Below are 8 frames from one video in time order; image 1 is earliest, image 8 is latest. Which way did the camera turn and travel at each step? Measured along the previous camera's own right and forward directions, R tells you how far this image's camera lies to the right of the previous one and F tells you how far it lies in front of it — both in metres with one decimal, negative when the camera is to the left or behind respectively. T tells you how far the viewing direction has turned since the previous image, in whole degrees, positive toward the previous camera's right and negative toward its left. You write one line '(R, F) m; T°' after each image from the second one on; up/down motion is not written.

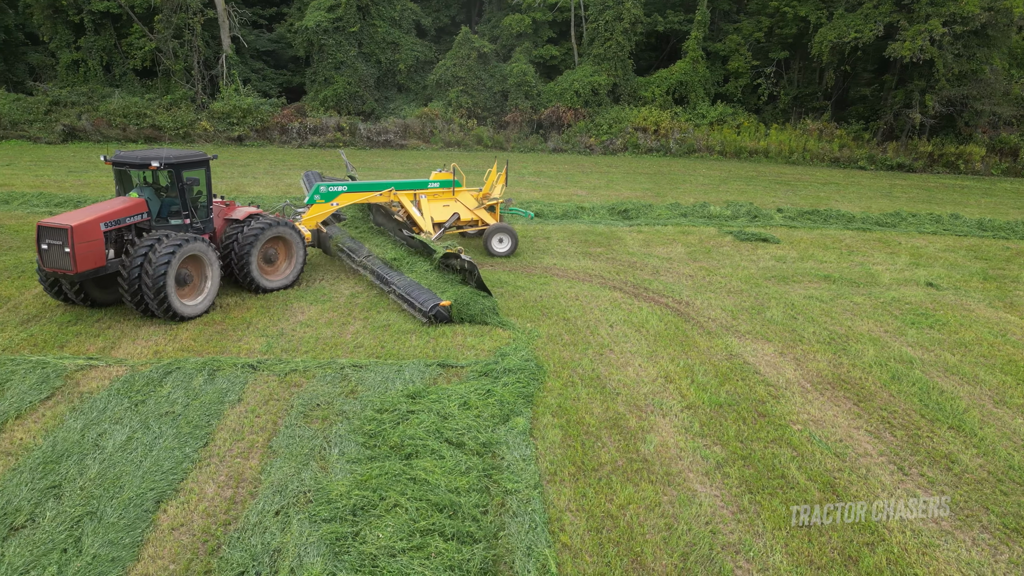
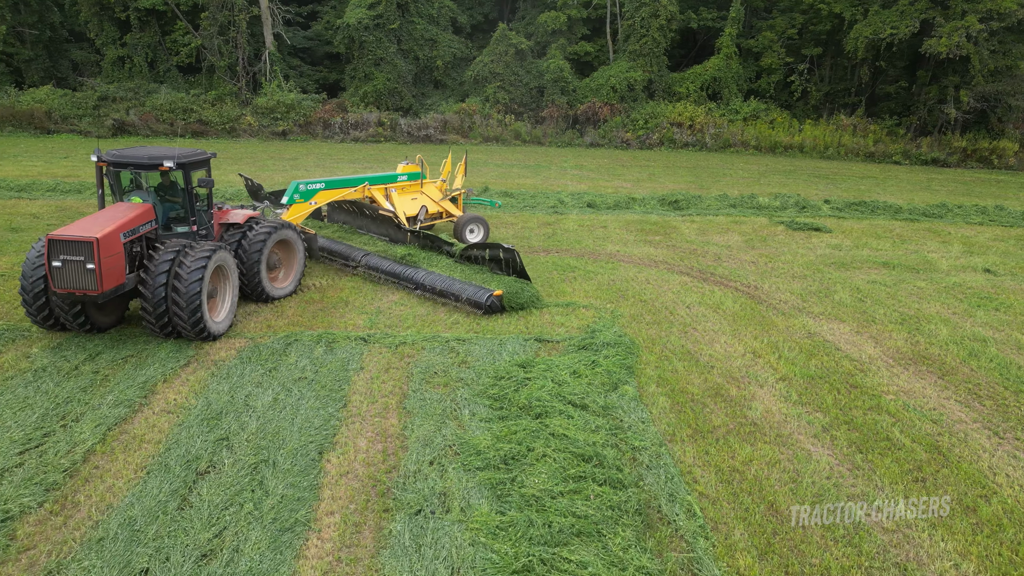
(-0.9, -0.3) m; -1°
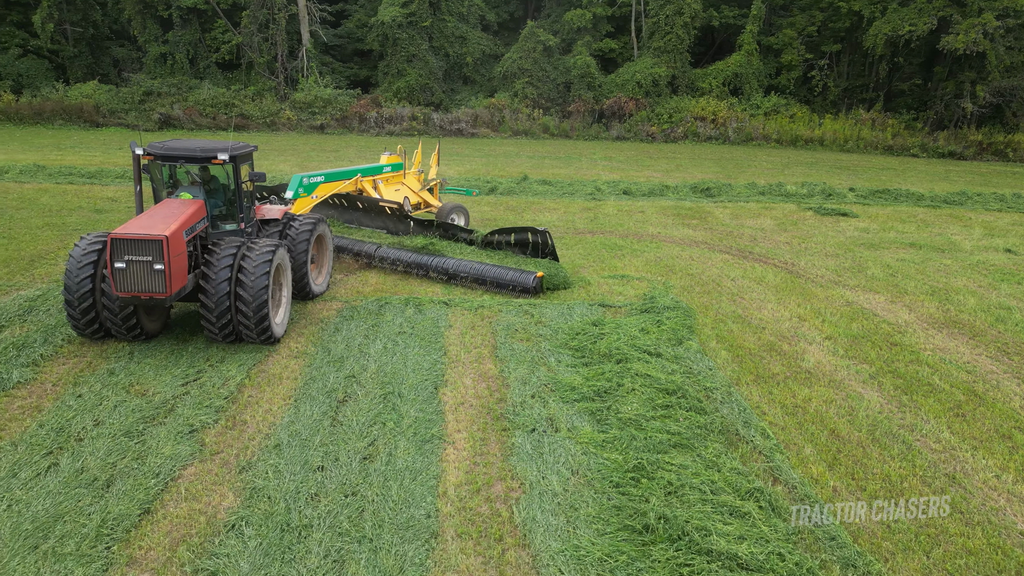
(-0.7, -0.6) m; -1°
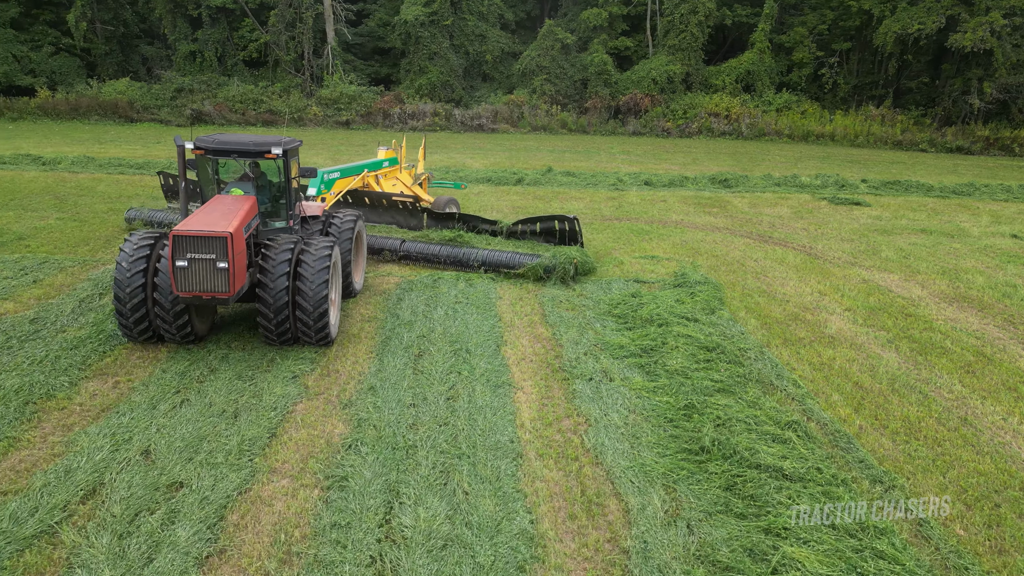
(-0.4, -0.6) m; 0°
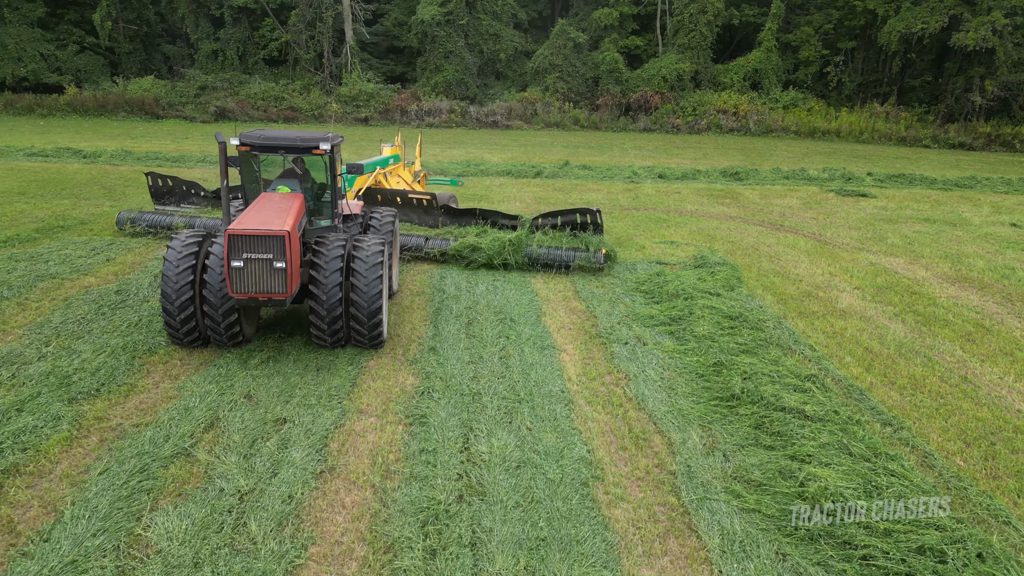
(-0.4, -0.5) m; 0°
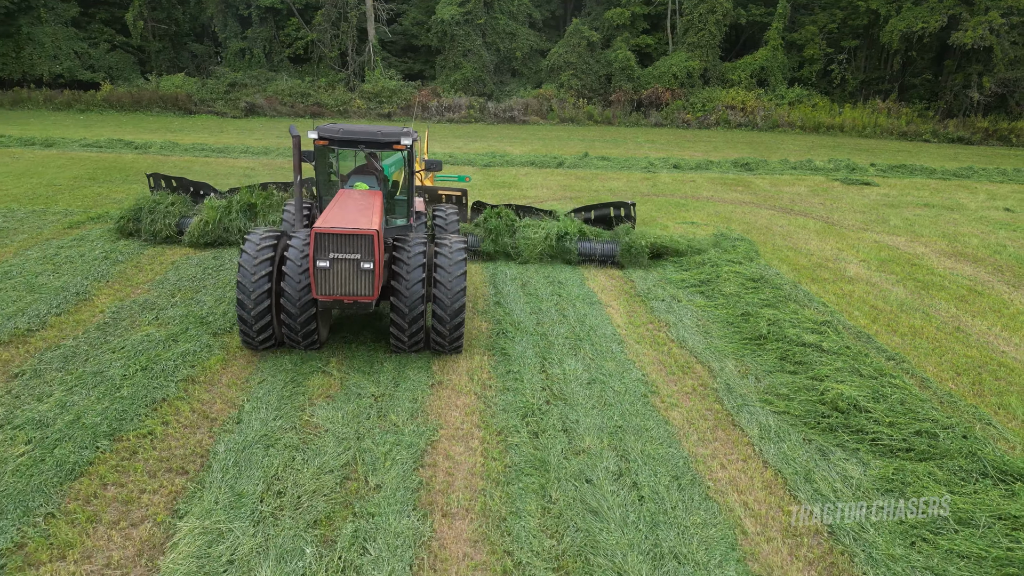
(-0.5, -0.8) m; 0°
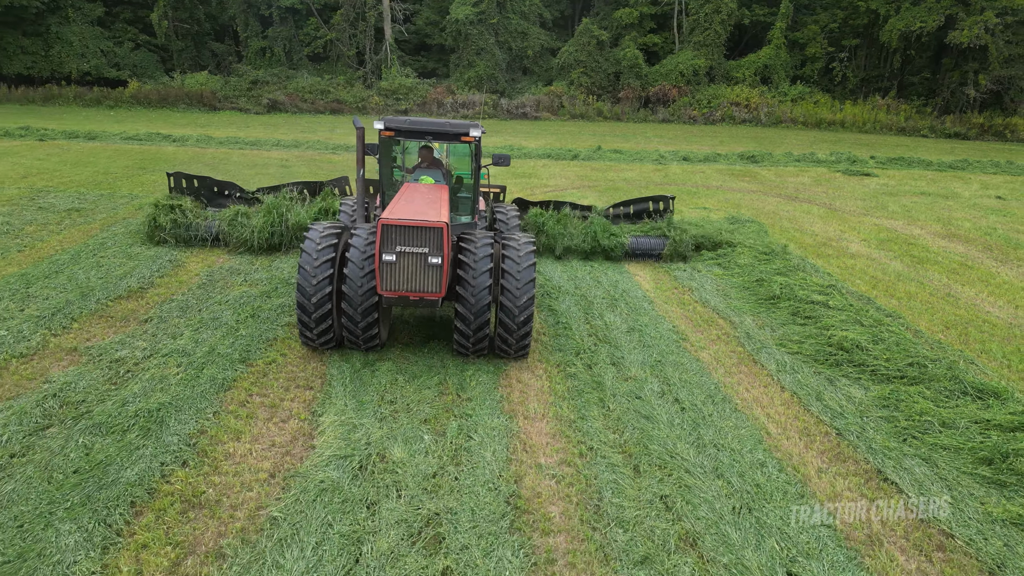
(-0.4, -0.7) m; 0°
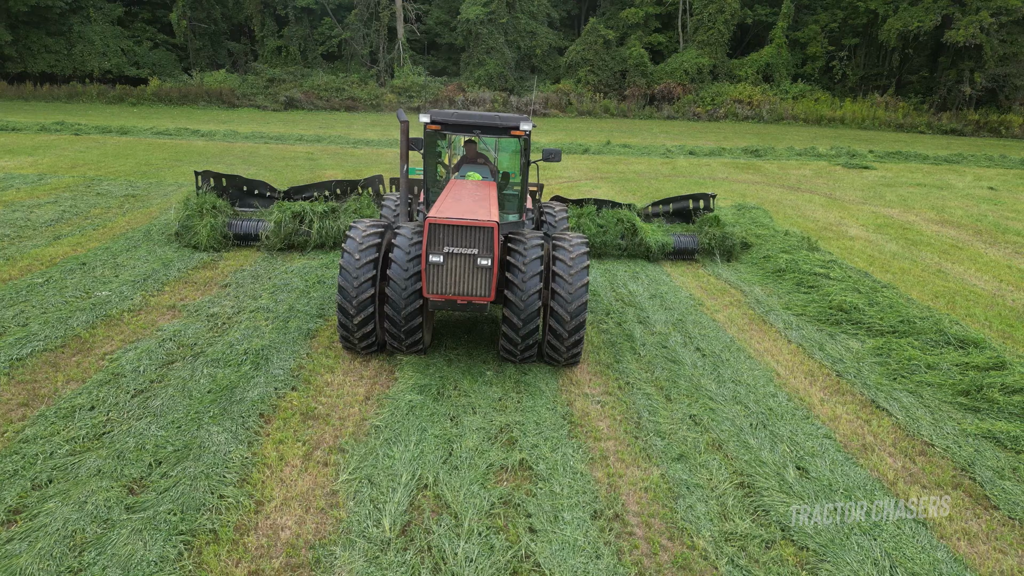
(-0.3, -0.6) m; 0°
